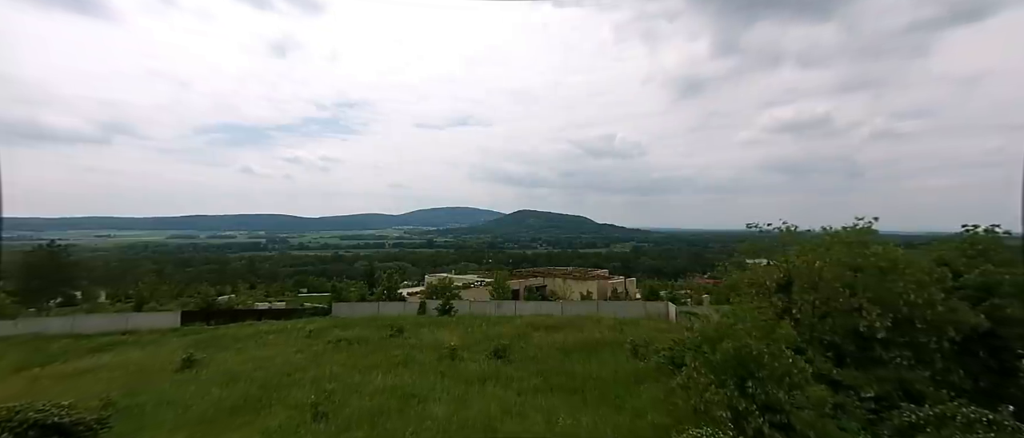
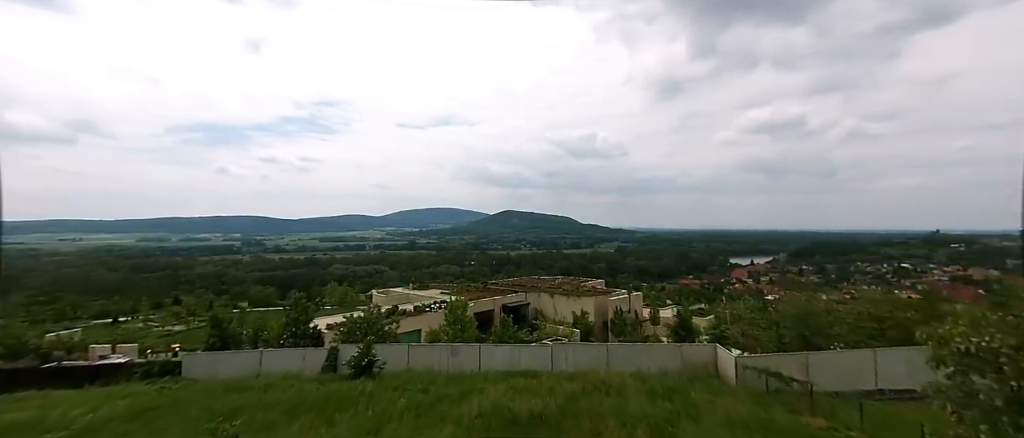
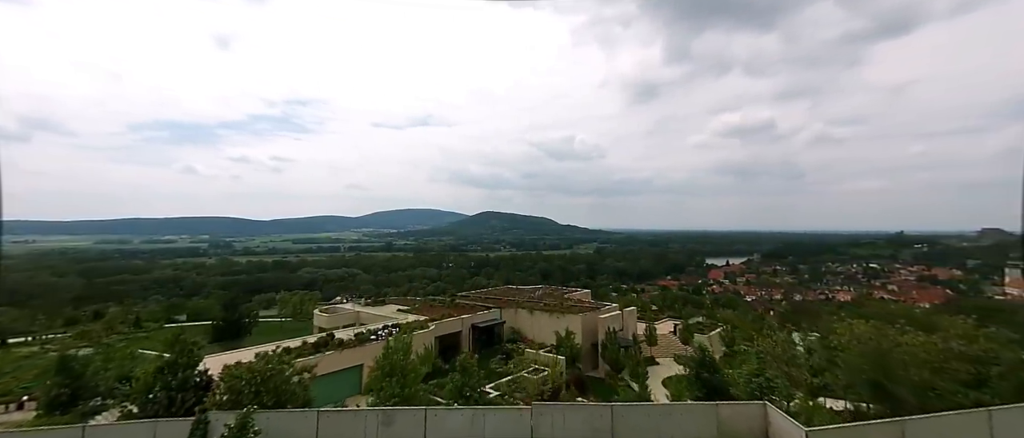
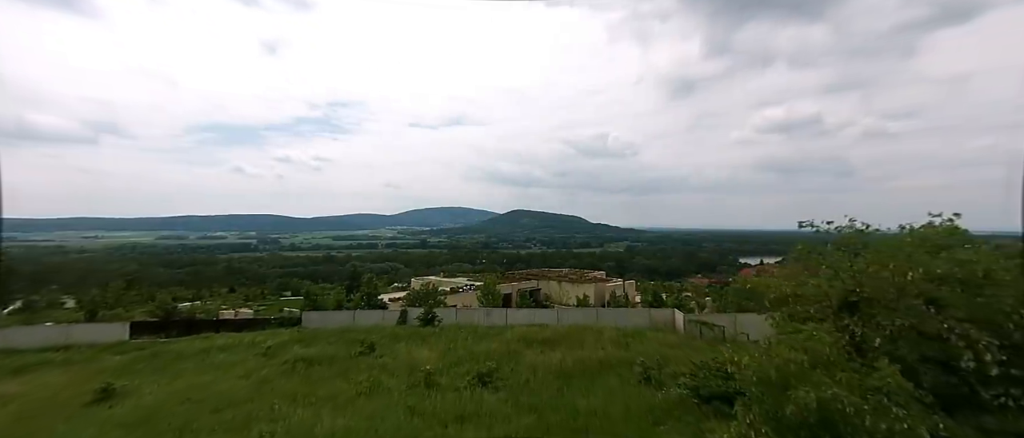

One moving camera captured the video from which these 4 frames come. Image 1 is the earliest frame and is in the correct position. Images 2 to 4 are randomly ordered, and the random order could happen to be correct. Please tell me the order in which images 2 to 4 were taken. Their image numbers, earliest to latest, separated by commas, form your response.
4, 2, 3
